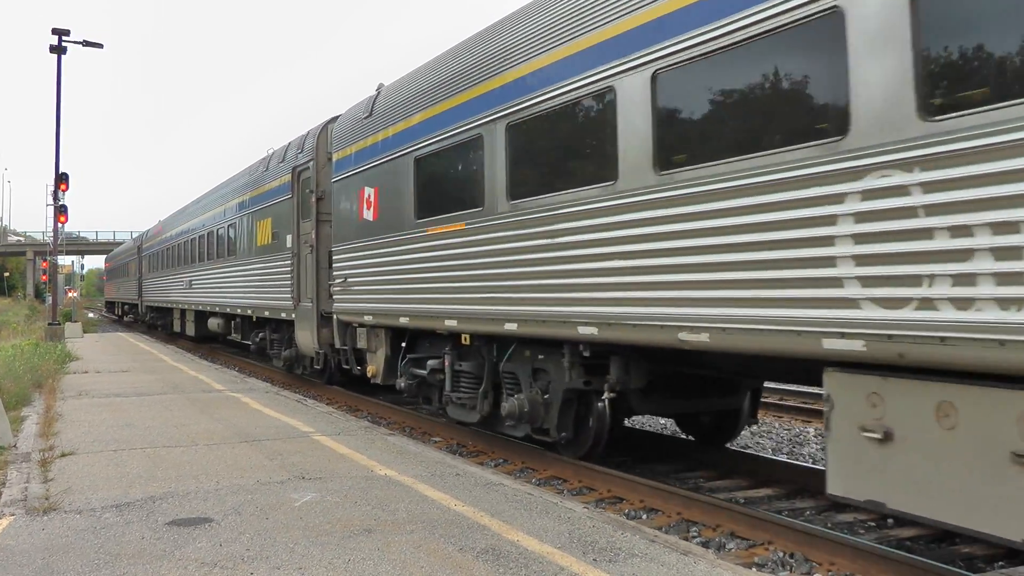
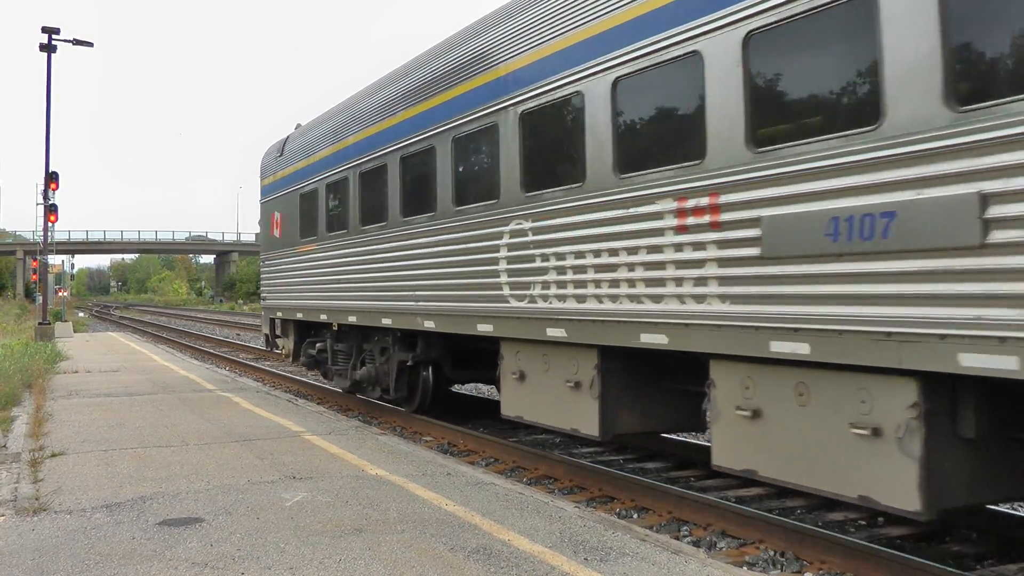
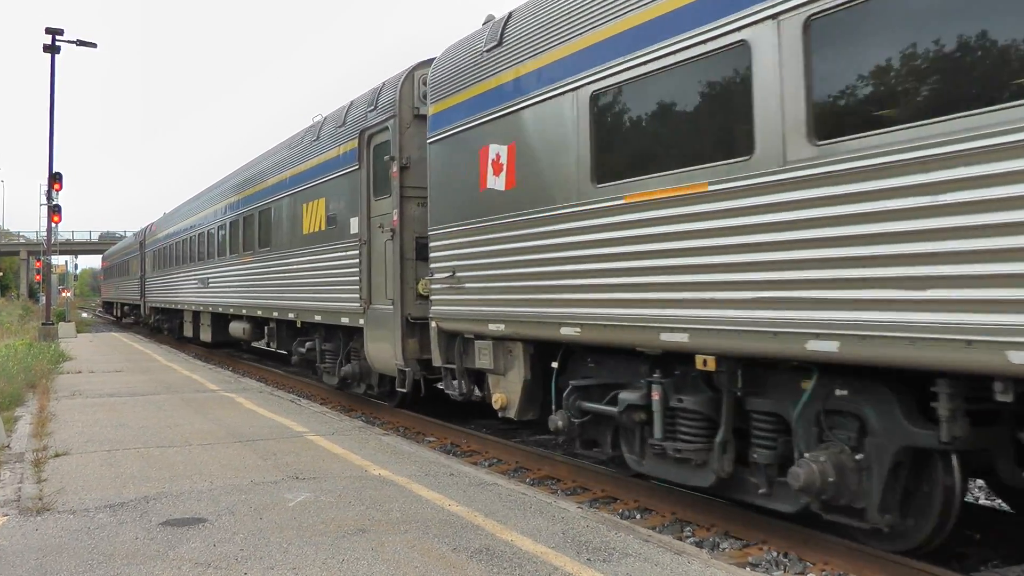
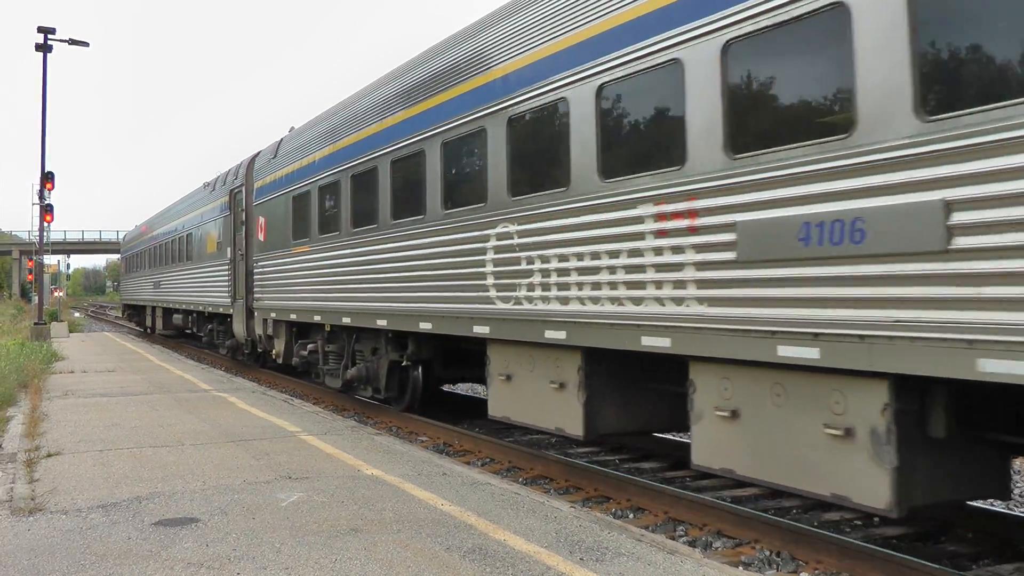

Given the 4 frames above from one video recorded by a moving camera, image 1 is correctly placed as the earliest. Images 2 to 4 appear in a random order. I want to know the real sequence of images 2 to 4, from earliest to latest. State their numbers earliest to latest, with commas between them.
3, 4, 2
